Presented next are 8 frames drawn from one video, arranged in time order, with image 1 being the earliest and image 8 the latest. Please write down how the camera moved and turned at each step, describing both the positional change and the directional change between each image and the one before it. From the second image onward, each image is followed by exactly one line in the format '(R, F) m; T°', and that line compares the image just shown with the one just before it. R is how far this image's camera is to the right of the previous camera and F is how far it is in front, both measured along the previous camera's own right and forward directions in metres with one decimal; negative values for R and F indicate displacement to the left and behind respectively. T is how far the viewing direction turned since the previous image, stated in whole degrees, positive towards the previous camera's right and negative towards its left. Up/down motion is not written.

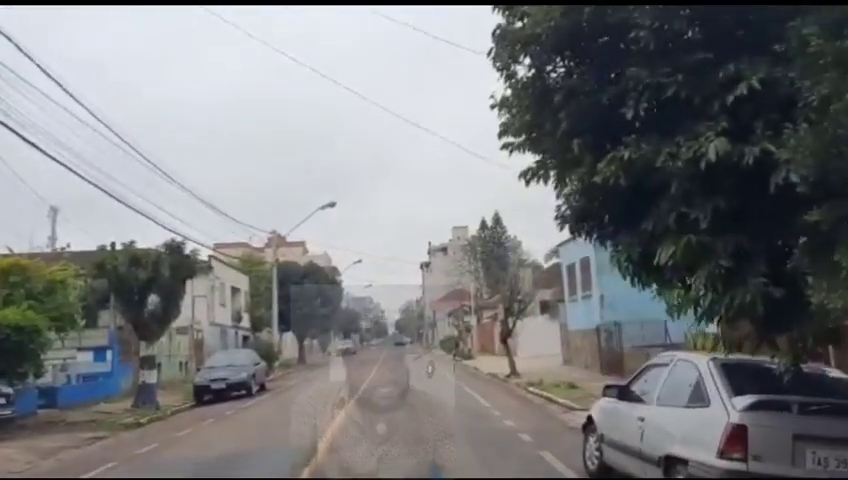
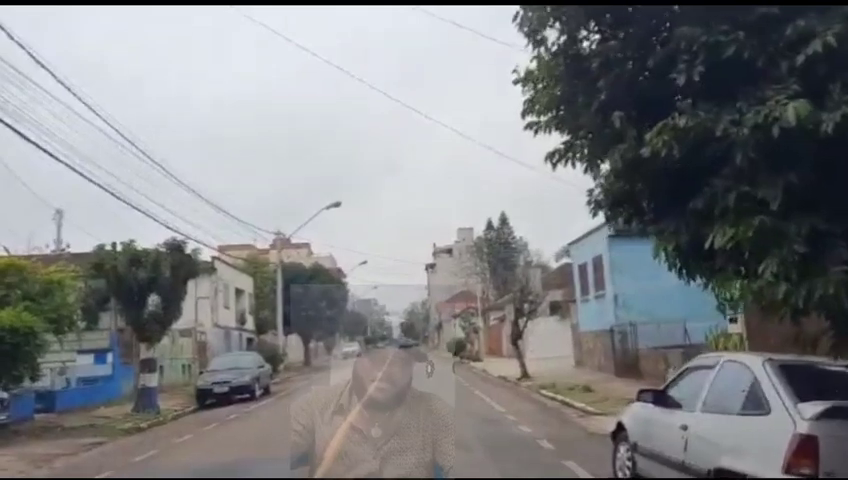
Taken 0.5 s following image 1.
(-0.1, +0.8) m; 0°
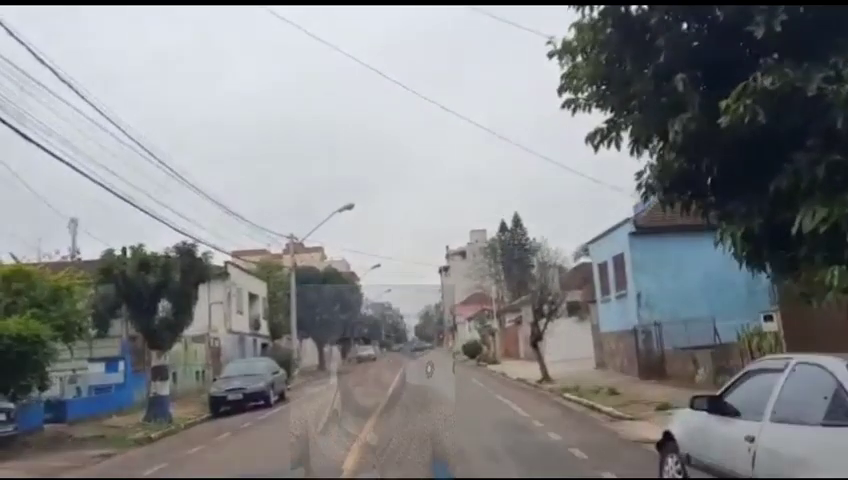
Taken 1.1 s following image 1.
(-0.1, +0.7) m; -1°
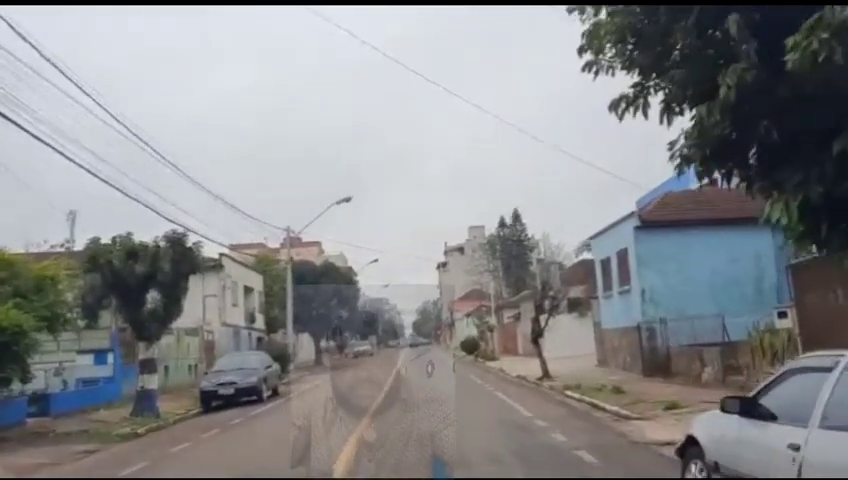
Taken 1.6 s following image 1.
(0.0, +0.8) m; 0°
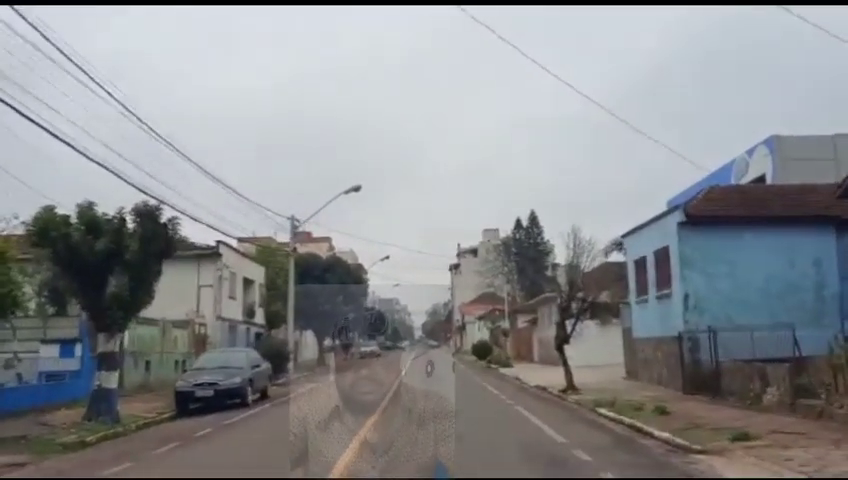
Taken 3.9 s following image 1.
(0.0, +3.4) m; -1°
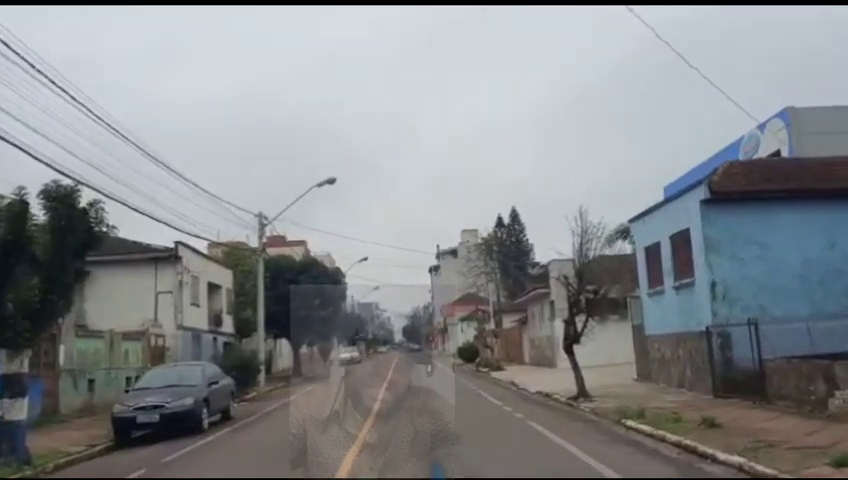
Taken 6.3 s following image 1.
(-0.2, +3.7) m; +1°
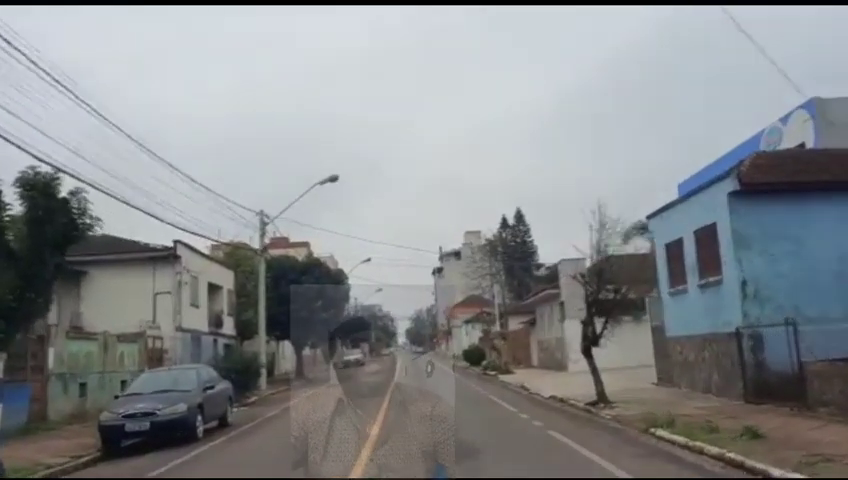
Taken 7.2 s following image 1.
(-0.2, +1.3) m; 0°
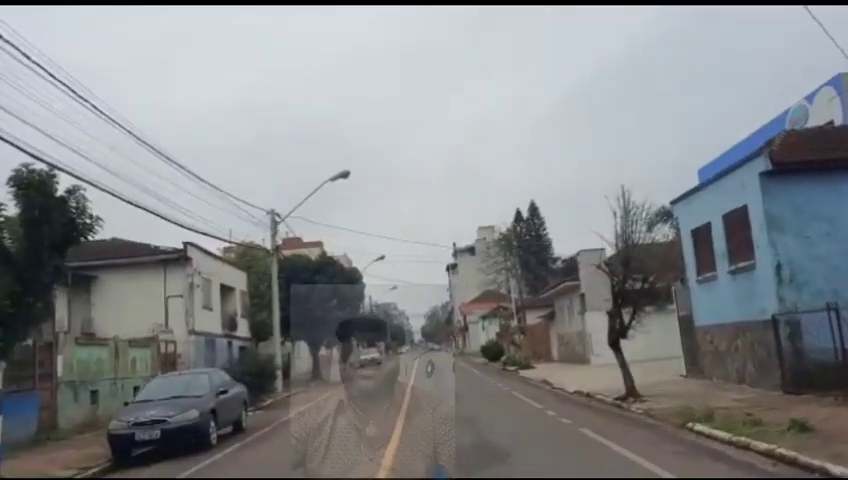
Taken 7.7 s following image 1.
(-0.1, +0.8) m; -1°
